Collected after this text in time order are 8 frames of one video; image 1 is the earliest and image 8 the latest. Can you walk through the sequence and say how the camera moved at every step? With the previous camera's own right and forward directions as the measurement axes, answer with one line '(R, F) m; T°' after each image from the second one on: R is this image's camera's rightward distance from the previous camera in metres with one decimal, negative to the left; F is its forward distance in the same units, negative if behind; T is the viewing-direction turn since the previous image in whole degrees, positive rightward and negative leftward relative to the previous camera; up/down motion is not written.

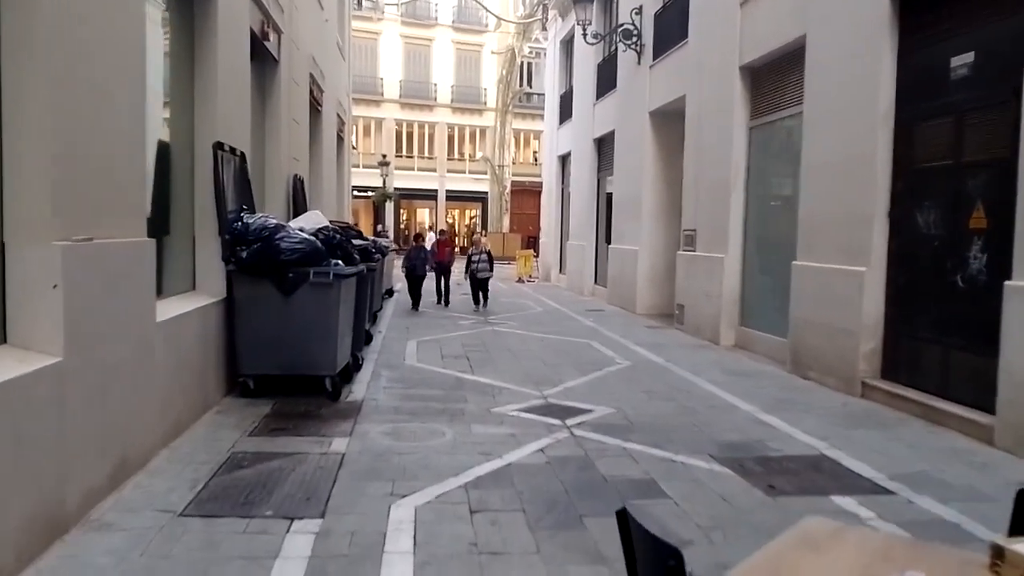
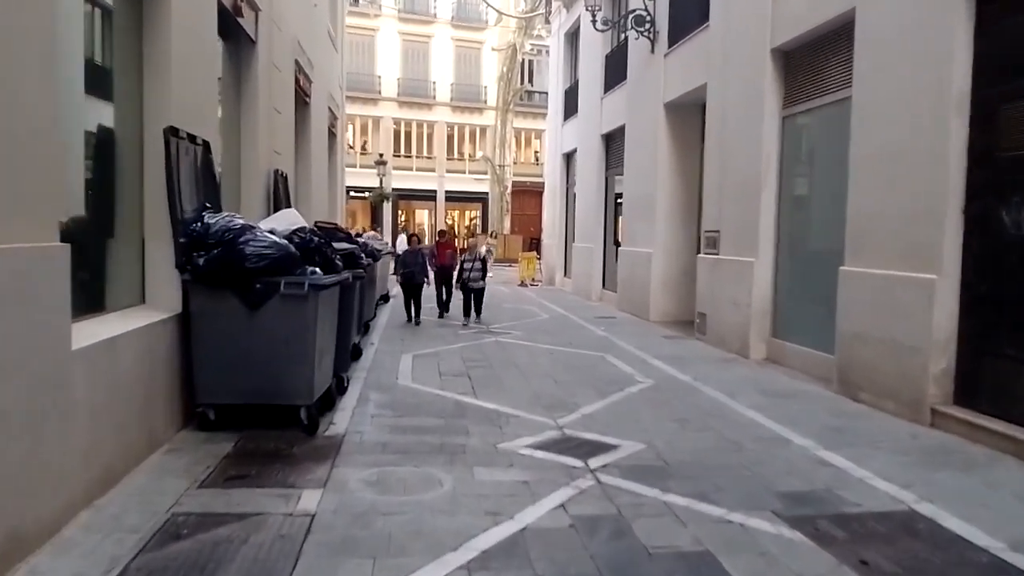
(-0.1, +1.3) m; 0°
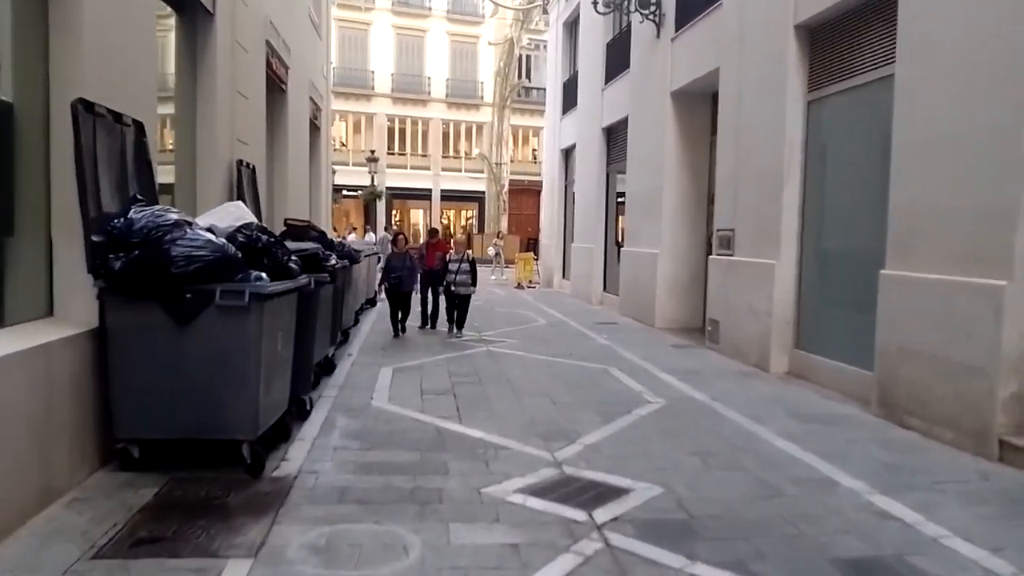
(+0.1, +1.2) m; 0°
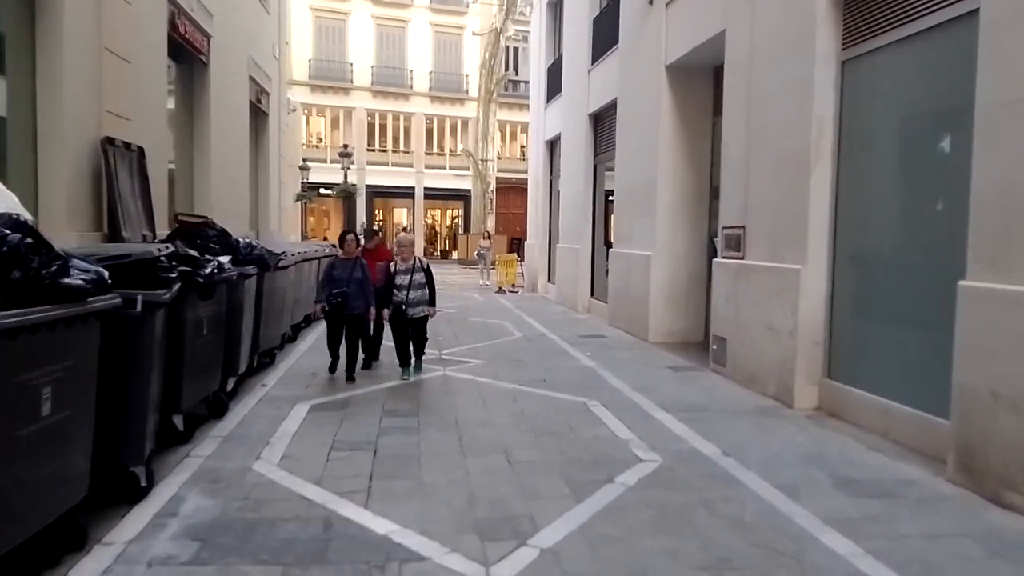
(+0.5, +2.2) m; 0°
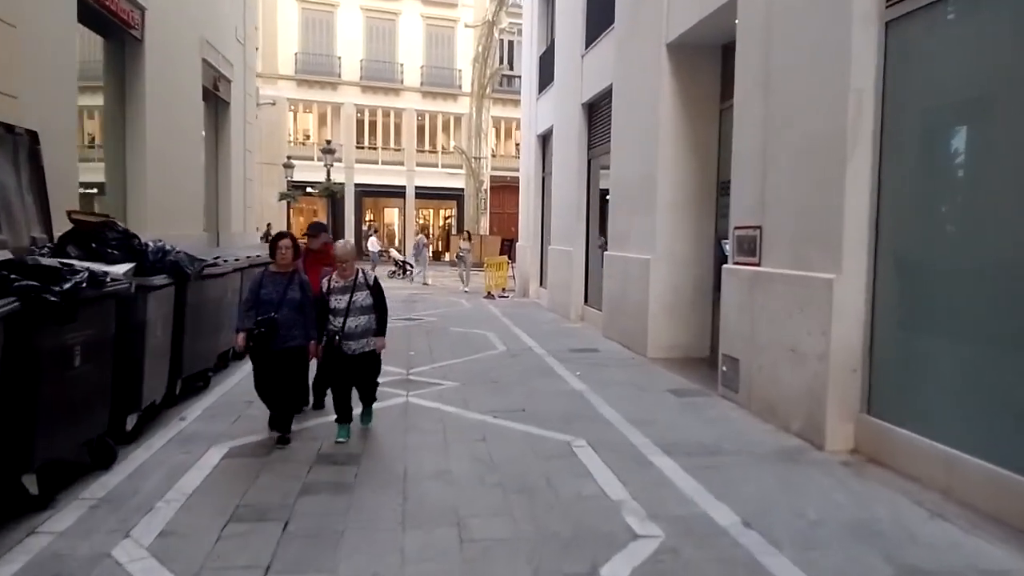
(+0.3, +1.5) m; 0°
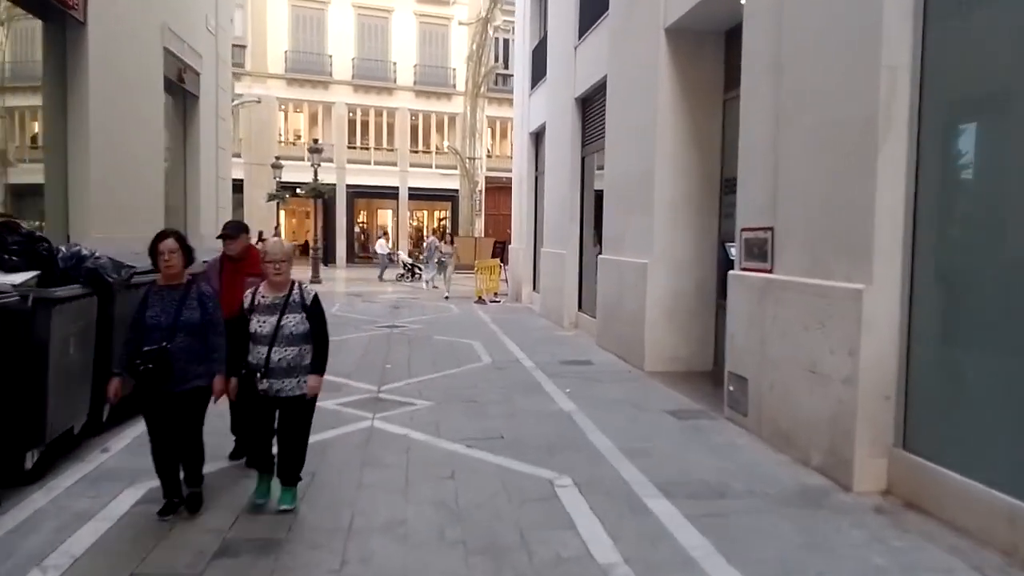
(+0.2, +1.0) m; 0°
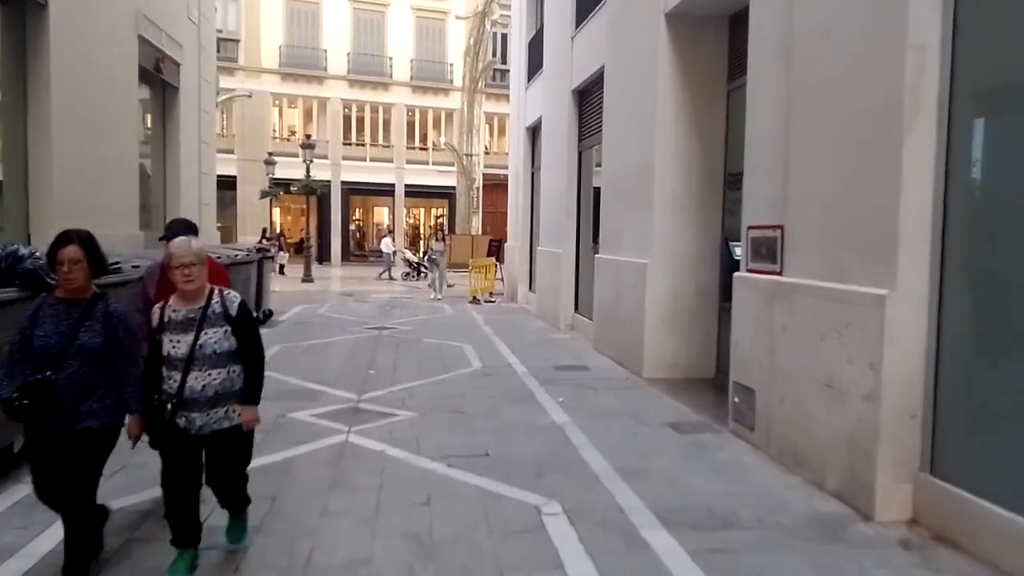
(+0.1, +0.6) m; 0°
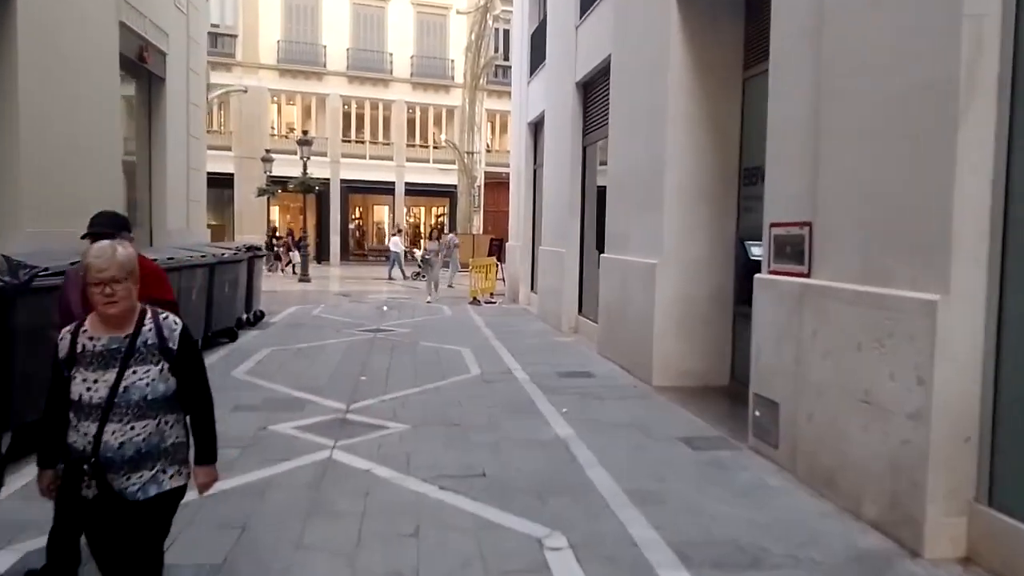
(0.0, +0.6) m; 0°
